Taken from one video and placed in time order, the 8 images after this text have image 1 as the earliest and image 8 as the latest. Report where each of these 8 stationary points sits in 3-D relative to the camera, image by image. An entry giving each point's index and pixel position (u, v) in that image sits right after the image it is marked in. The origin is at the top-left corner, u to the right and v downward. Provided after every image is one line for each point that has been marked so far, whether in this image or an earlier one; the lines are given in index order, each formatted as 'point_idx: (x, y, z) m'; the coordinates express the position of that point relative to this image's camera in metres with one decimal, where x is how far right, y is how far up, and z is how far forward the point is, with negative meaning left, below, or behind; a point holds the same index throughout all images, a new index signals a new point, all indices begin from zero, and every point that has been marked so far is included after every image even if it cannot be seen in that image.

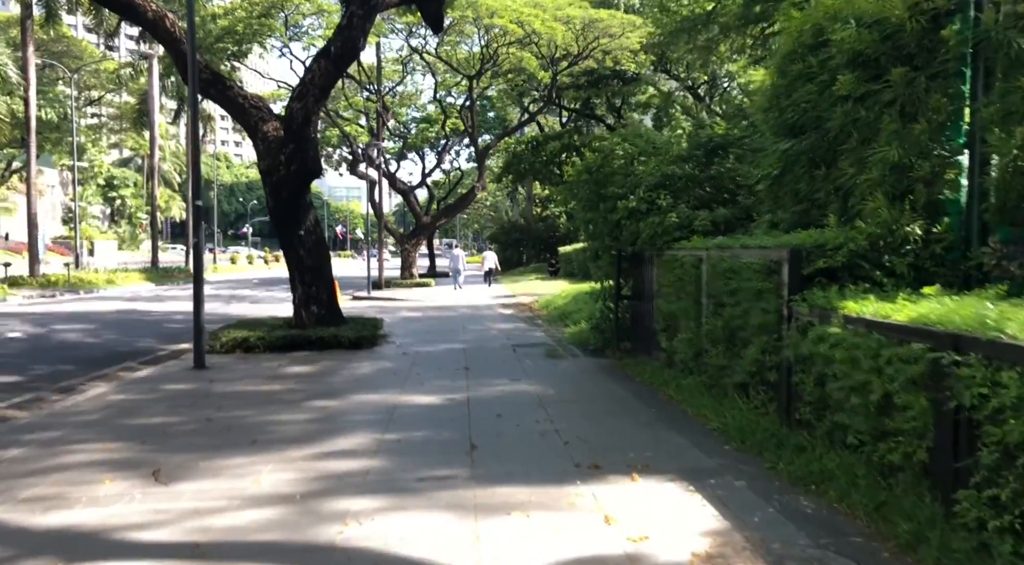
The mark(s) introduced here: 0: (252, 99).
0: (-4.5, +3.2, +13.3) m
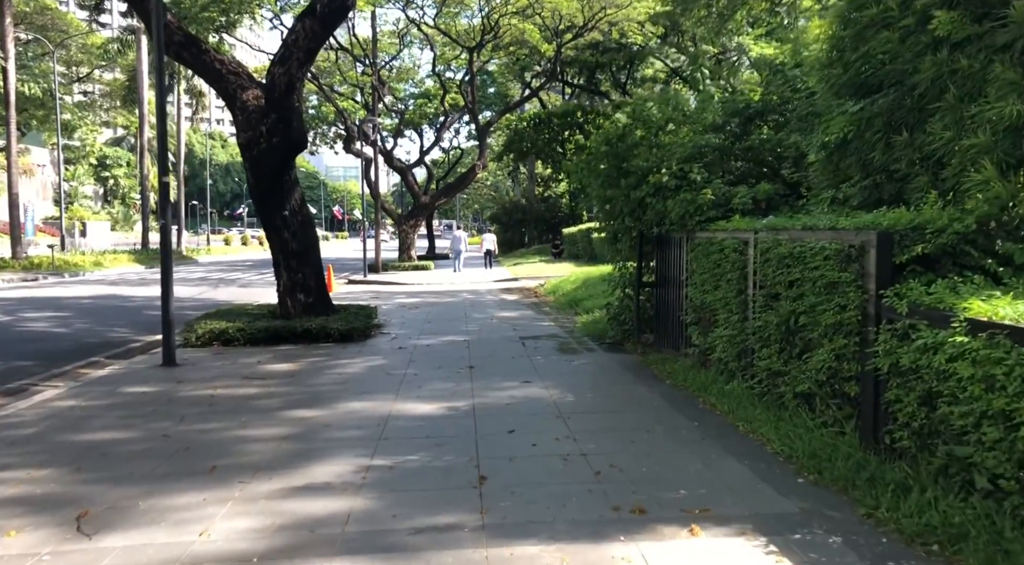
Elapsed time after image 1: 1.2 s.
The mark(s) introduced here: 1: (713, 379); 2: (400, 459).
0: (-4.4, +3.4, +12.0) m
1: (+1.9, -0.9, +7.2) m
2: (-0.8, -1.2, +5.3) m
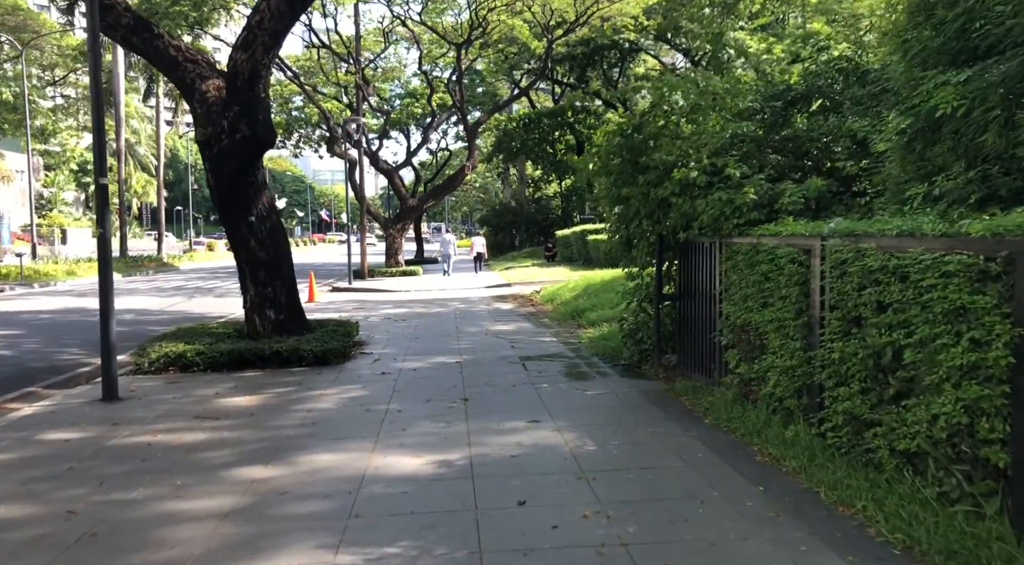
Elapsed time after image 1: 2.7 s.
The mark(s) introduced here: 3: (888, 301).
0: (-4.5, +3.2, +10.6) m
1: (+1.9, -1.1, +5.9) m
2: (-0.7, -1.4, +3.9) m
3: (+2.2, -0.1, +4.5) m
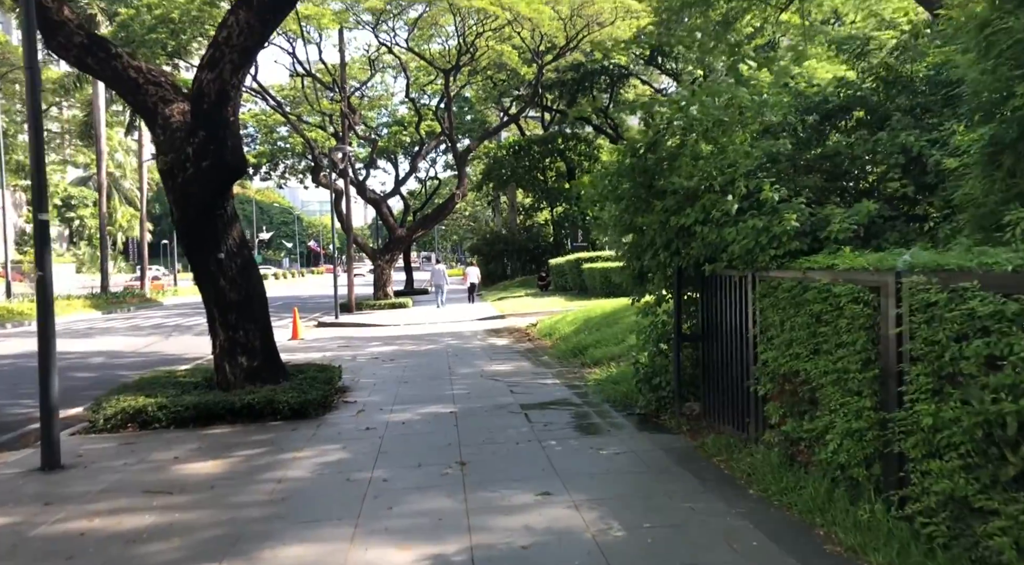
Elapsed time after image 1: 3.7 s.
0: (-4.5, +2.6, +9.6) m
1: (+2.0, -1.3, +4.8) m
2: (-0.6, -1.6, +2.8) m
3: (+2.2, -0.3, +3.5) m
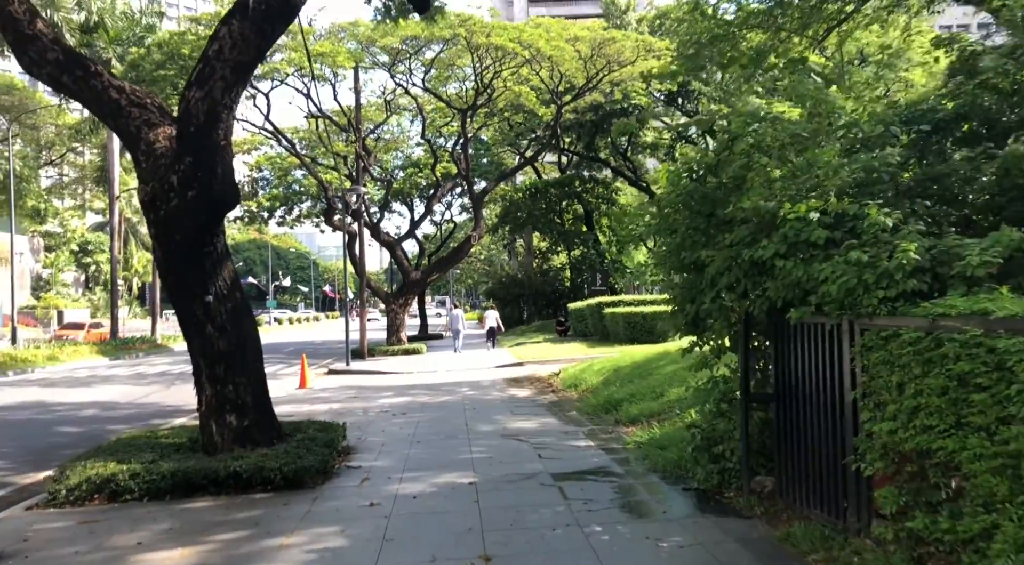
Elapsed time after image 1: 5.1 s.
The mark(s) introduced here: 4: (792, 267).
0: (-4.2, +2.1, +8.6) m
1: (+2.2, -1.6, +3.5) m
2: (-0.4, -1.7, +1.5) m
3: (+2.4, -0.5, +2.2) m
4: (+1.9, +0.1, +5.3) m
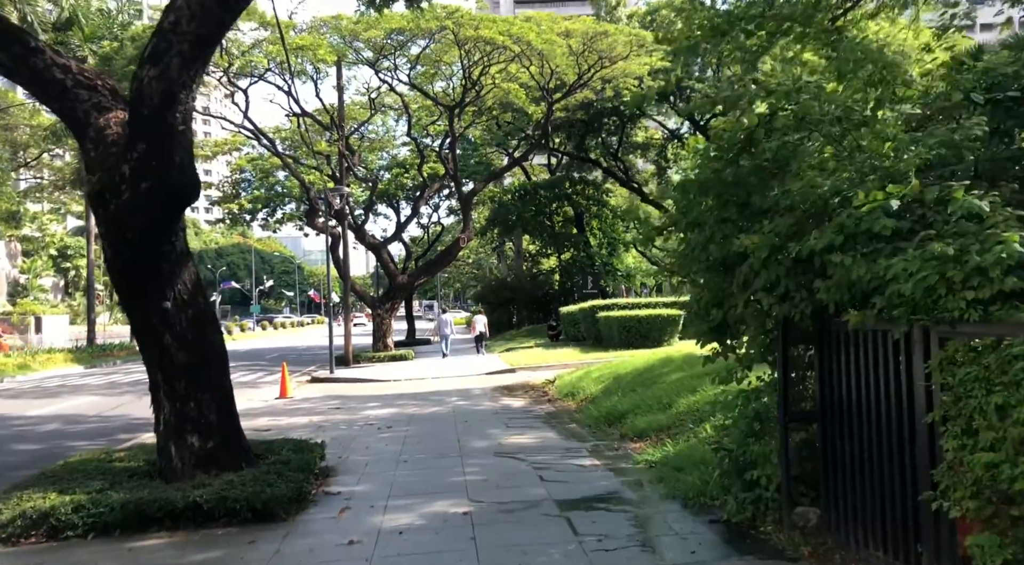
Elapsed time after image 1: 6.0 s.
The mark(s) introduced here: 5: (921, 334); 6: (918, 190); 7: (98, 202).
0: (-4.3, +2.1, +7.6) m
1: (+2.3, -1.6, +2.6) m
2: (-0.3, -1.7, +0.6) m
3: (+2.5, -0.5, +1.3) m
4: (+1.9, +0.1, +4.4) m
5: (+2.2, -0.3, +4.2) m
6: (+2.3, +0.5, +4.4) m
7: (-3.8, +0.7, +7.2) m
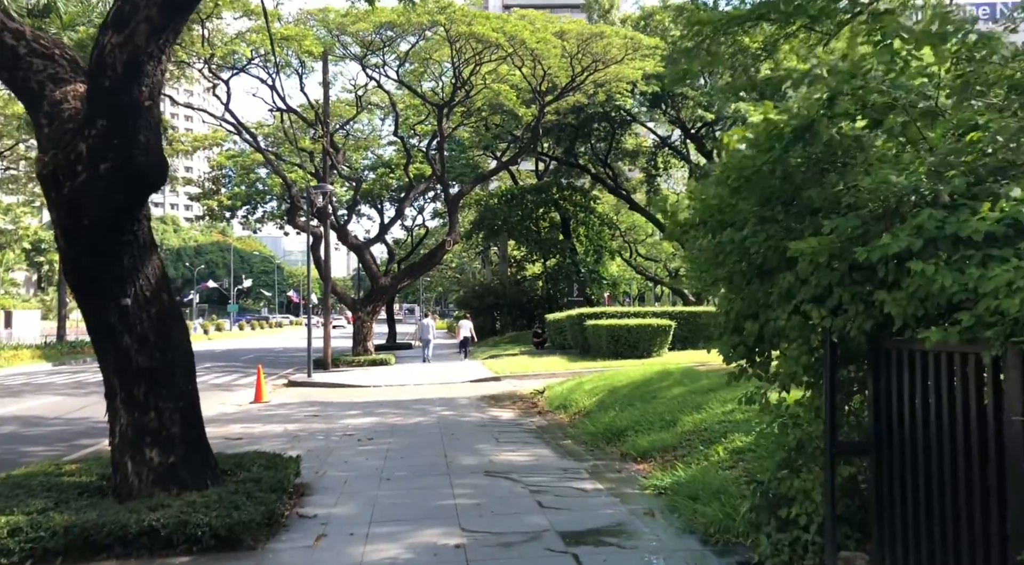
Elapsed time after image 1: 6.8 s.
0: (-4.2, +2.1, +6.8) m
1: (+2.4, -1.6, +1.9) m
2: (-0.2, -1.7, -0.2) m
3: (+2.6, -0.5, +0.6) m
4: (+2.0, 0.0, +3.7) m
5: (+2.3, -0.3, +3.5) m
6: (+2.4, +0.5, +3.7) m
7: (-3.8, +0.8, +6.3) m
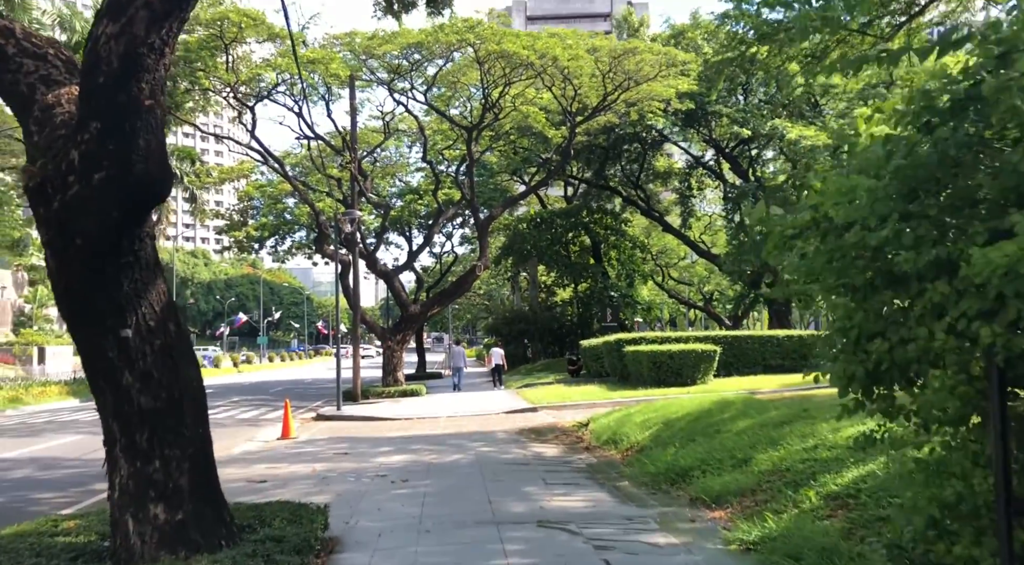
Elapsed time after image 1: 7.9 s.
0: (-3.8, +1.9, +6.0) m
1: (+2.7, -1.5, +0.8) m
2: (0.0, -1.6, -1.2) m
3: (+2.9, -0.4, -0.5) m
4: (+2.4, 0.0, +2.7) m
5: (+2.6, -0.3, +2.5) m
6: (+2.7, +0.5, +2.7) m
7: (-3.4, +0.6, +5.5) m
